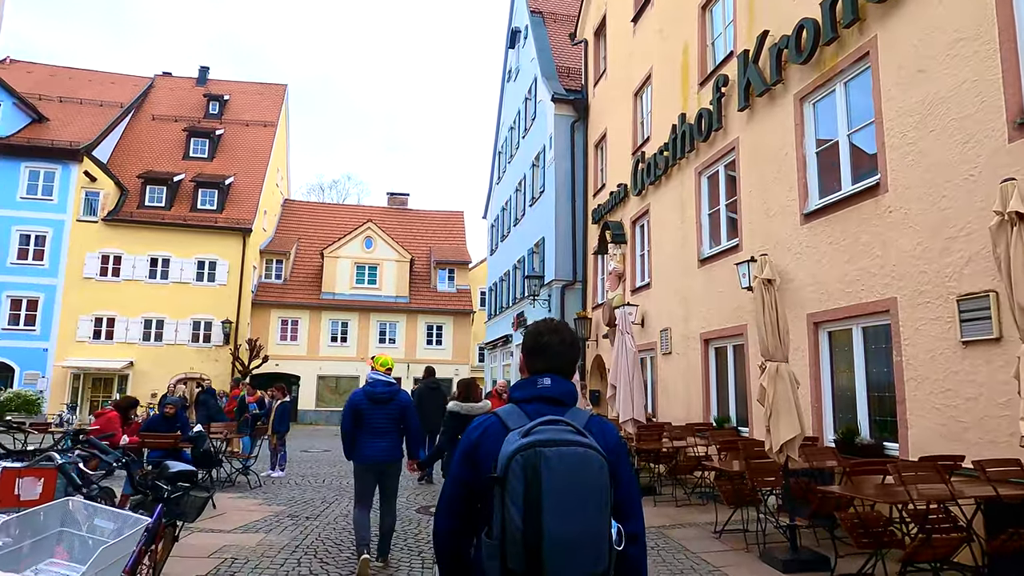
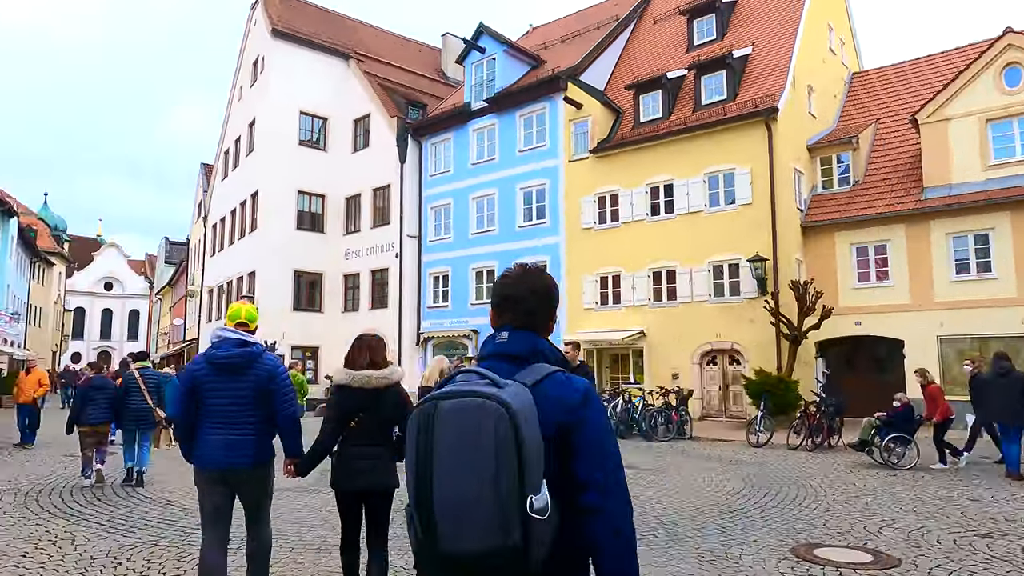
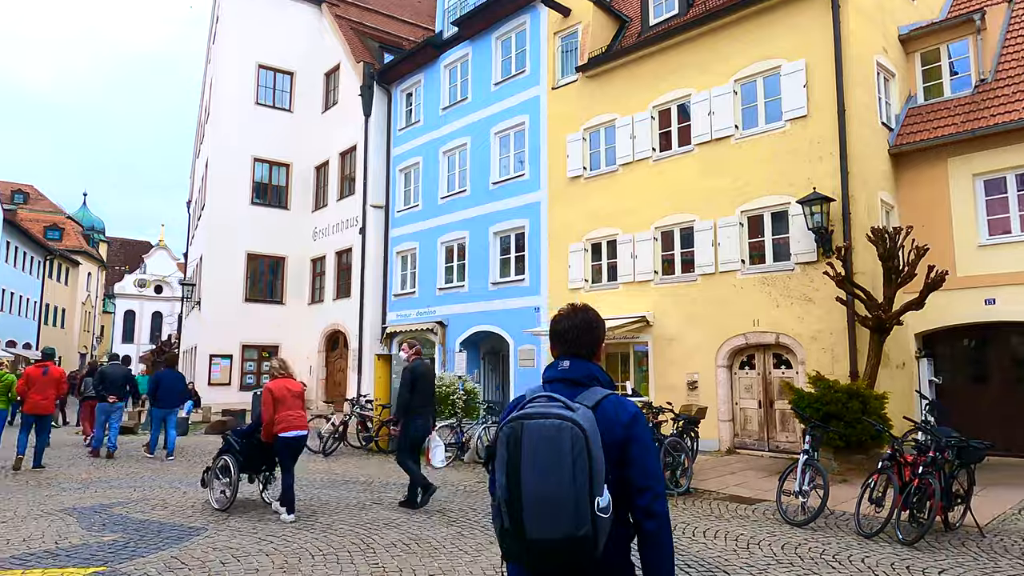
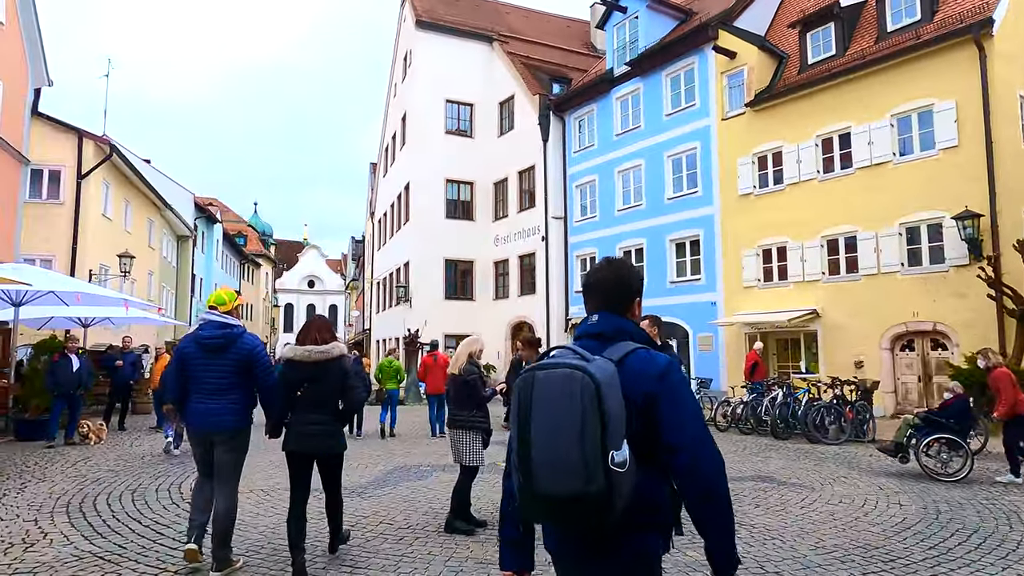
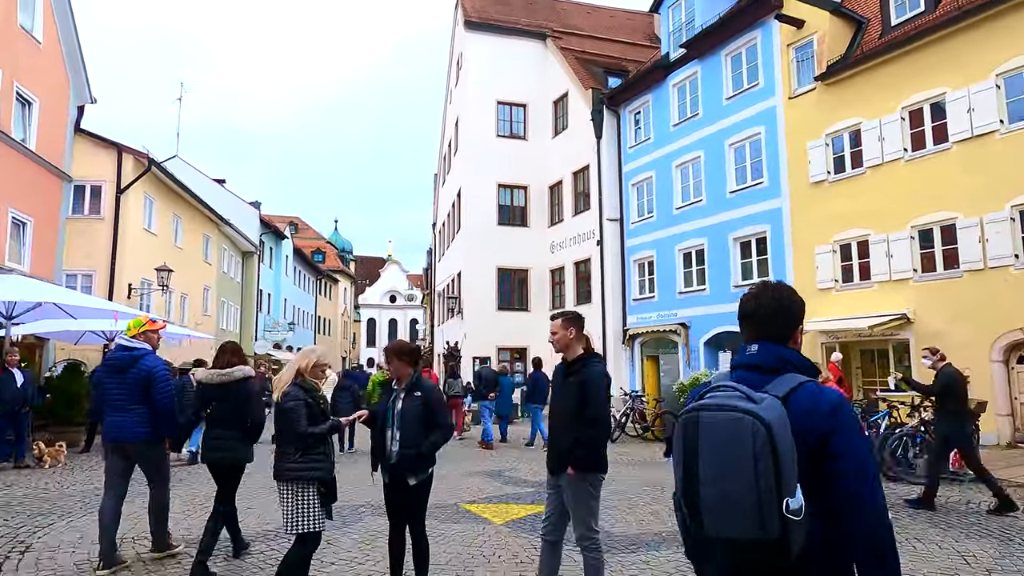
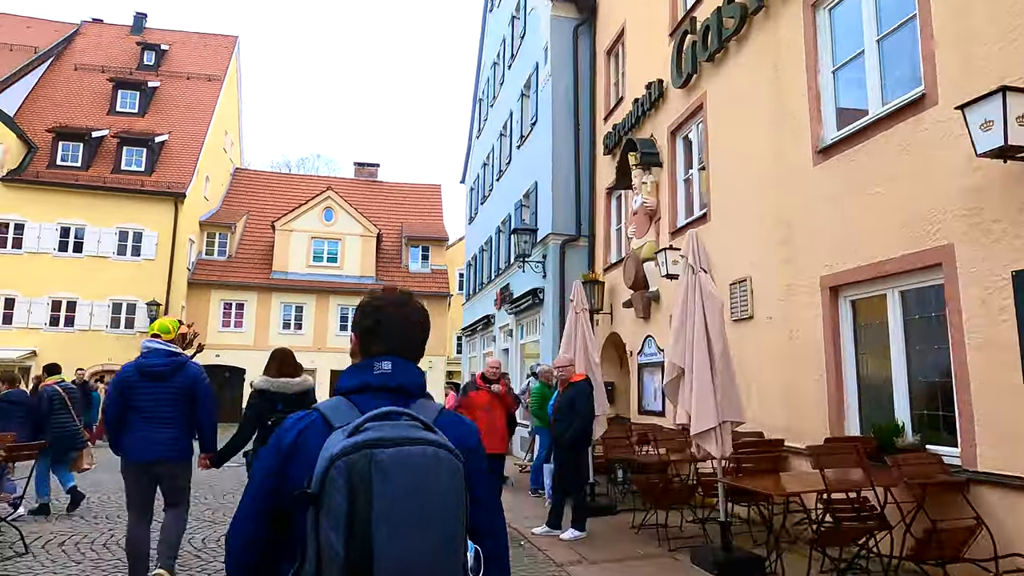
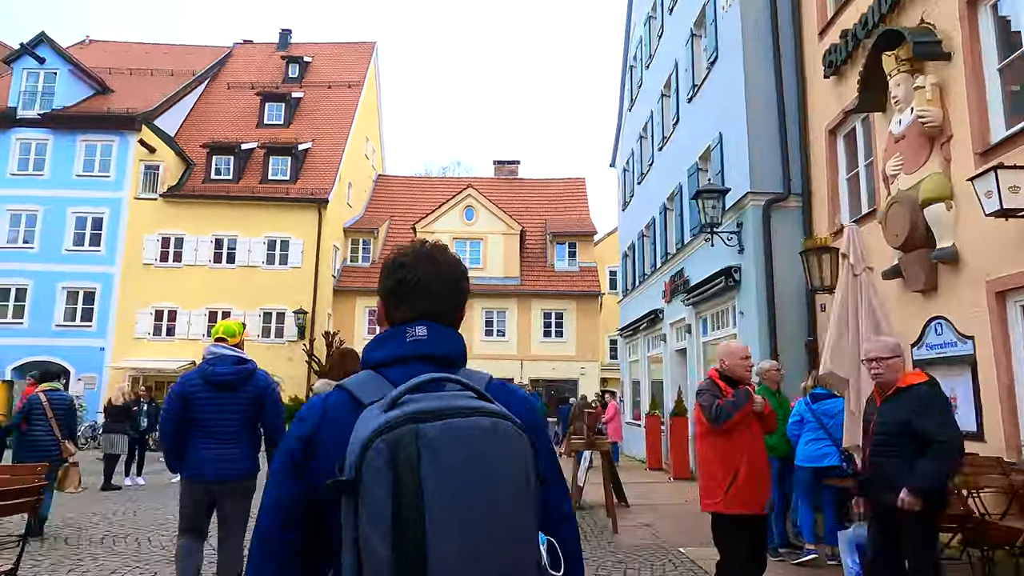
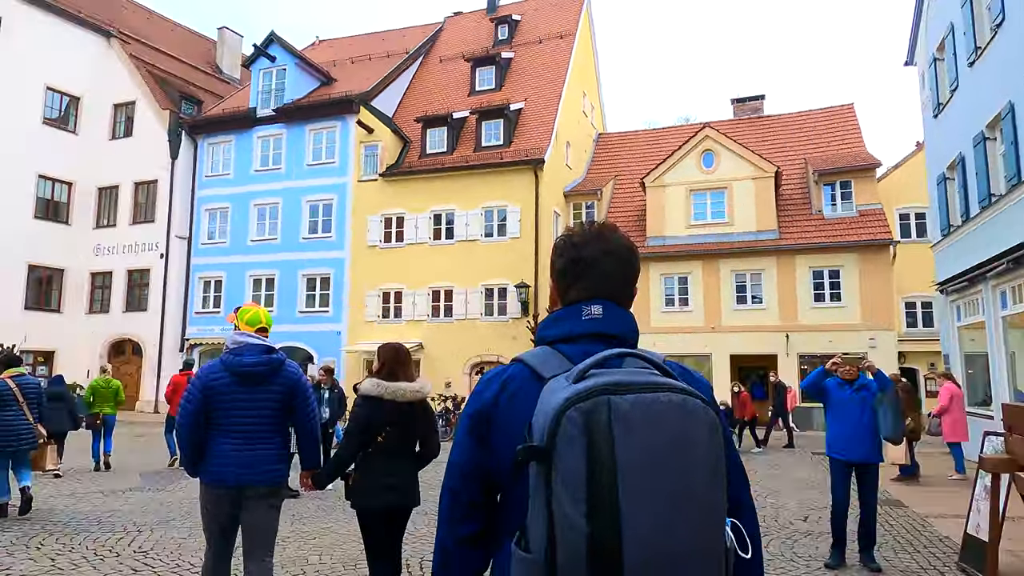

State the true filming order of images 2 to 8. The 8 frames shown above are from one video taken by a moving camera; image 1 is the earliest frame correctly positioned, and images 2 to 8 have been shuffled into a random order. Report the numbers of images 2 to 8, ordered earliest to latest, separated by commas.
6, 7, 8, 2, 4, 5, 3
